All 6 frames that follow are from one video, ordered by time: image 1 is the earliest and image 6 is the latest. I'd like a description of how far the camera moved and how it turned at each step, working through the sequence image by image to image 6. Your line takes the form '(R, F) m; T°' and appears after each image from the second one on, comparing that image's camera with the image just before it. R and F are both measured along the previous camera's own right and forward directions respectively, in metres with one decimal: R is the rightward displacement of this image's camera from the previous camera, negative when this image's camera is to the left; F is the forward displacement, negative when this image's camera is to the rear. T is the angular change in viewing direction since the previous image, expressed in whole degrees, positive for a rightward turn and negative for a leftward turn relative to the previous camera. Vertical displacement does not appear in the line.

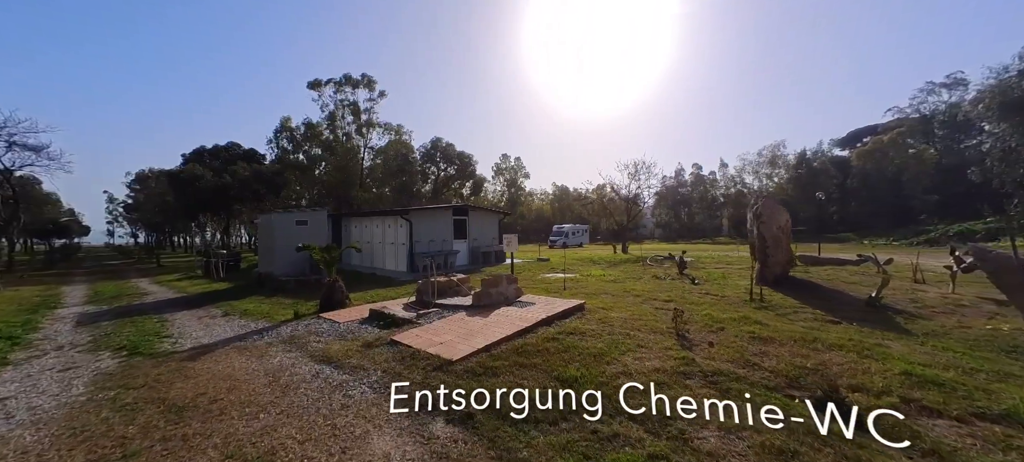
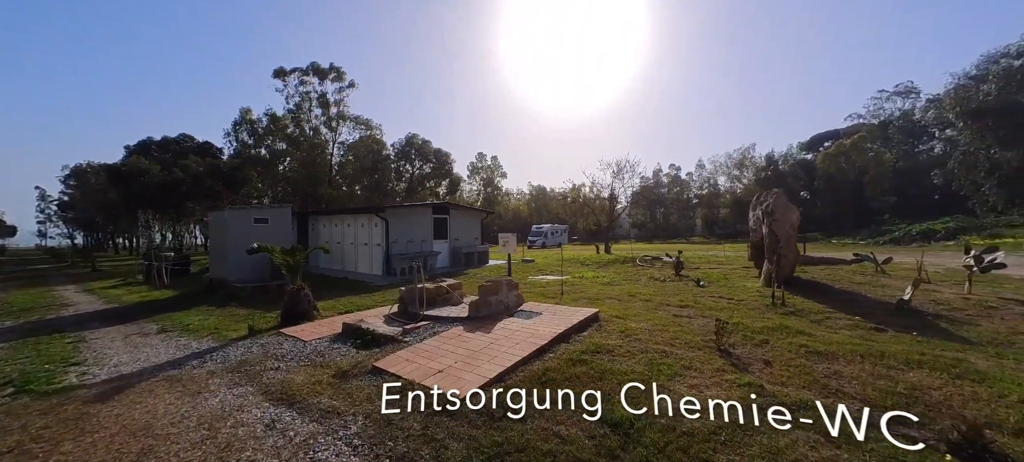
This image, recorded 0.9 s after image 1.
(-0.4, +1.0) m; +4°
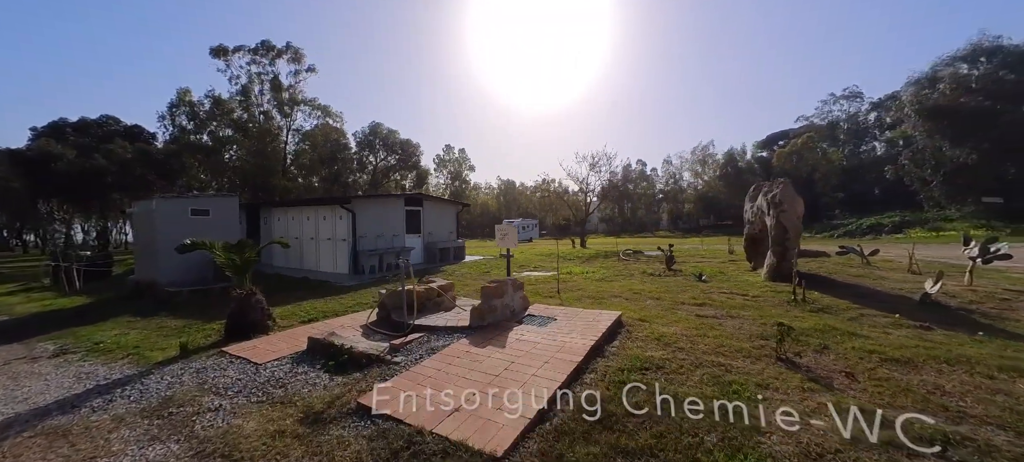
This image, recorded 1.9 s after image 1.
(-0.5, +1.0) m; +6°
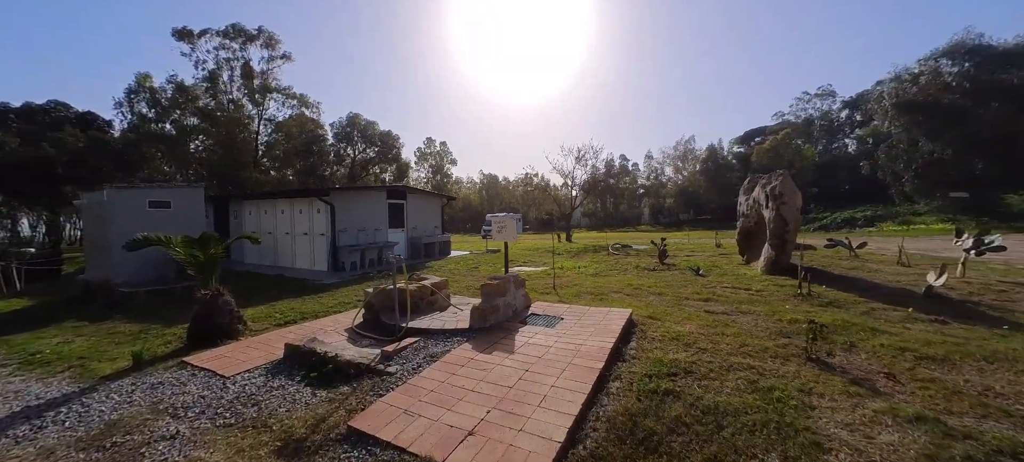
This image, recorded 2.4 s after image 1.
(-0.3, +0.4) m; +3°
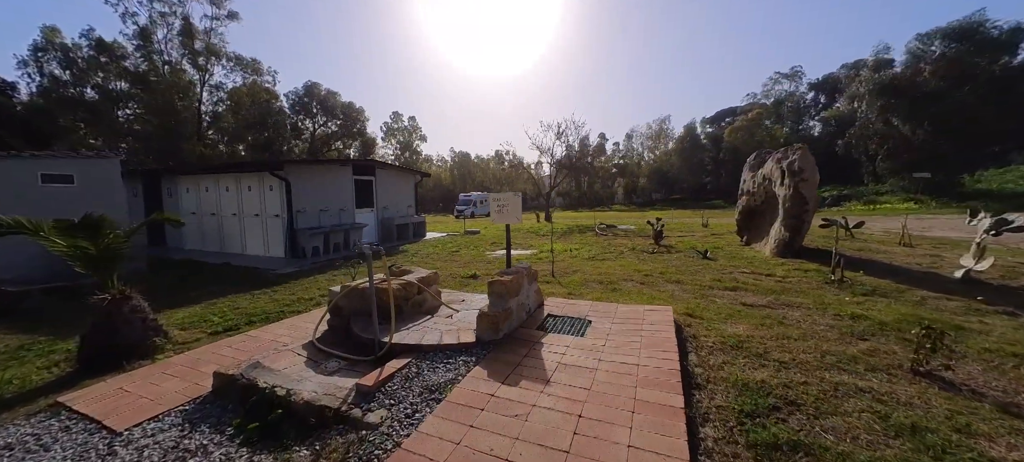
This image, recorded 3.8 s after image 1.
(-0.4, +1.0) m; +5°
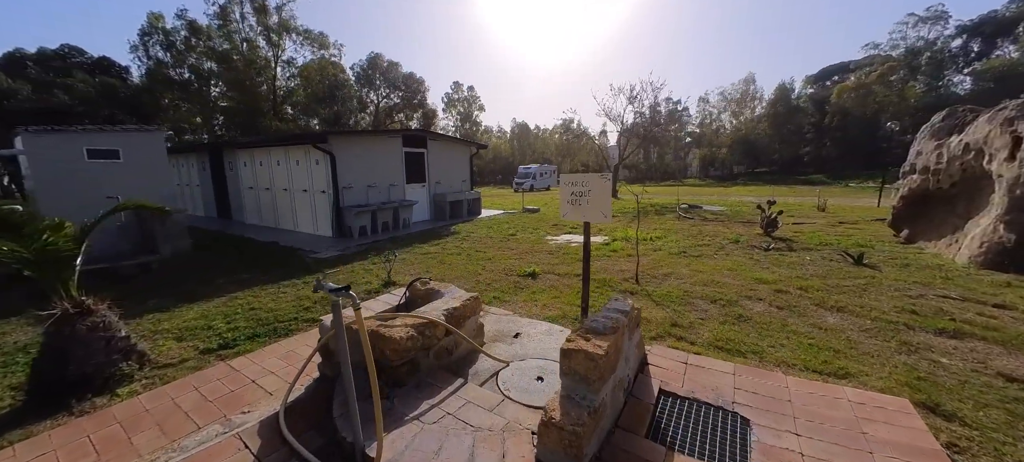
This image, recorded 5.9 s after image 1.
(-0.2, +1.5) m; -9°
